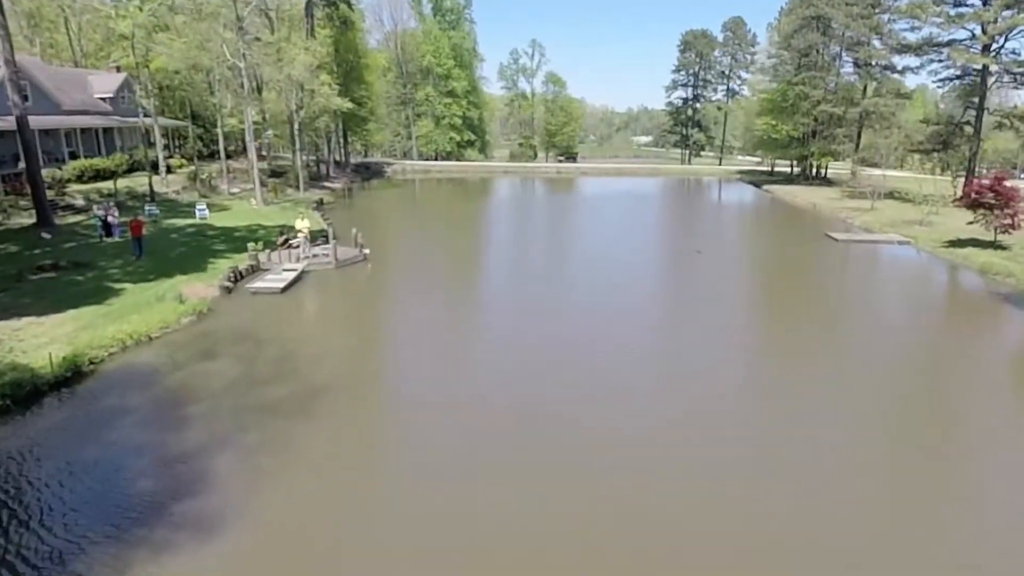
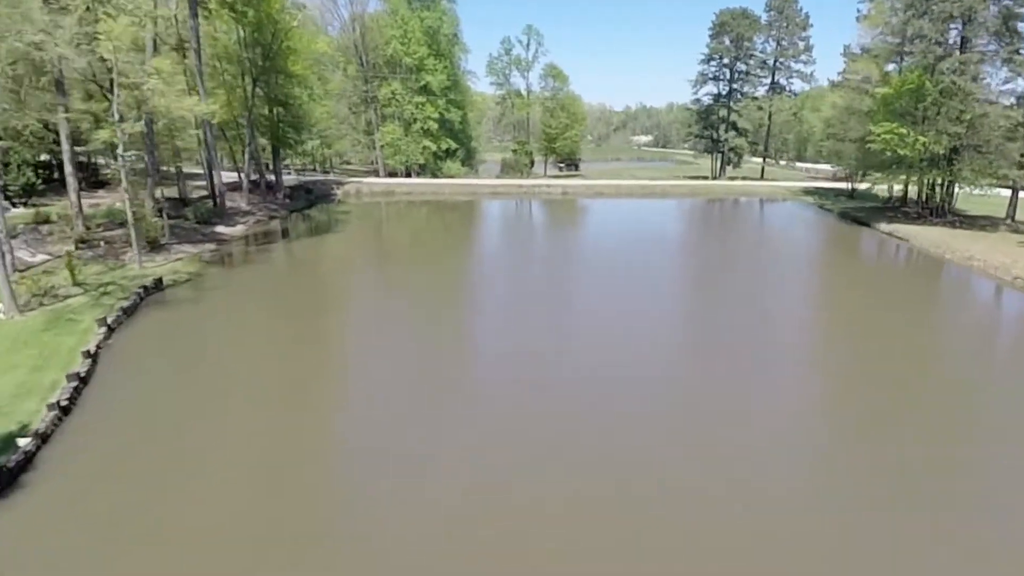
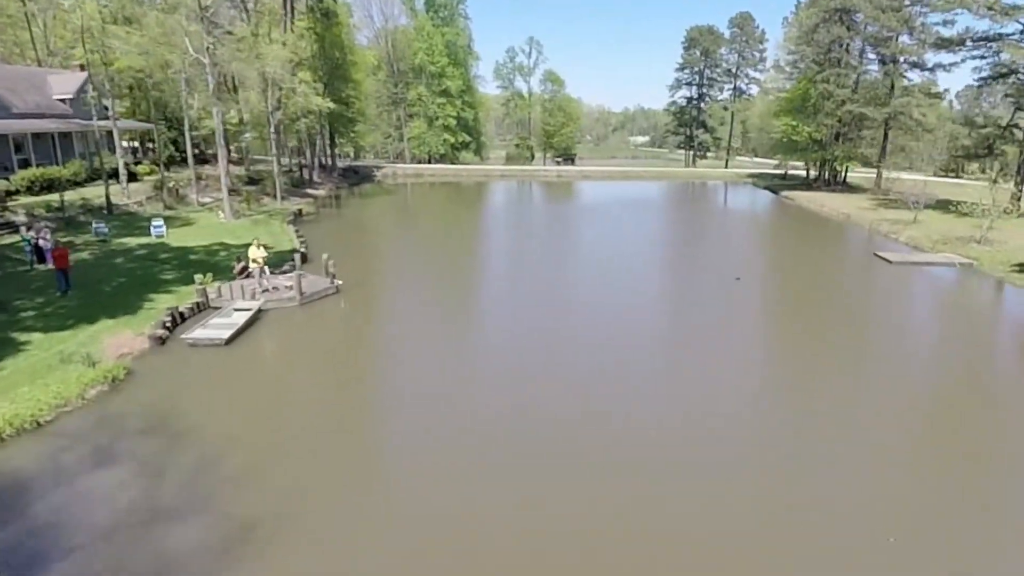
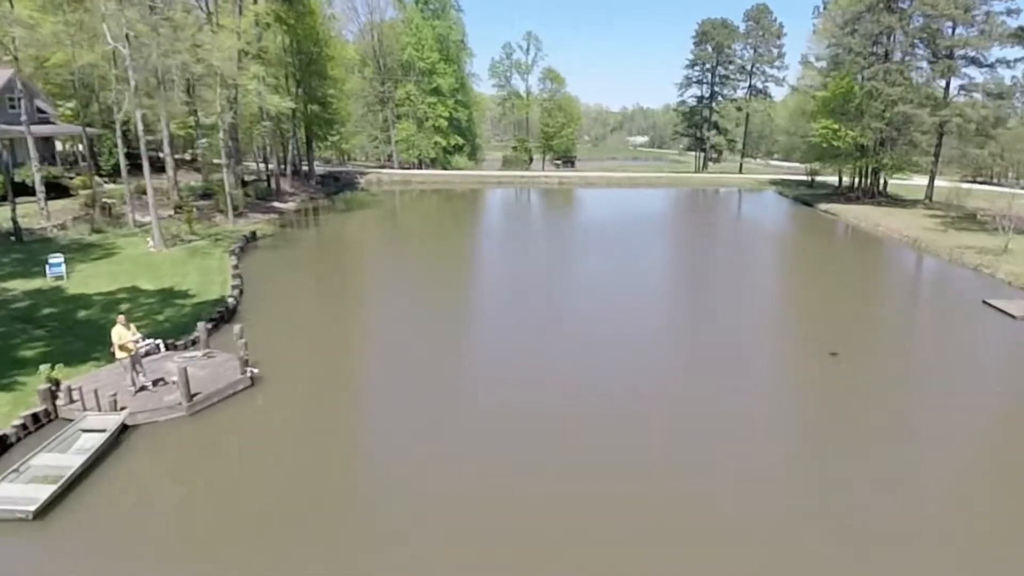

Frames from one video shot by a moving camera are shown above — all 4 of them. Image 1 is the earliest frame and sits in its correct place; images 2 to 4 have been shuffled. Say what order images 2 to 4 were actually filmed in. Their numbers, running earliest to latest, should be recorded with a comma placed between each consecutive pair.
3, 4, 2
